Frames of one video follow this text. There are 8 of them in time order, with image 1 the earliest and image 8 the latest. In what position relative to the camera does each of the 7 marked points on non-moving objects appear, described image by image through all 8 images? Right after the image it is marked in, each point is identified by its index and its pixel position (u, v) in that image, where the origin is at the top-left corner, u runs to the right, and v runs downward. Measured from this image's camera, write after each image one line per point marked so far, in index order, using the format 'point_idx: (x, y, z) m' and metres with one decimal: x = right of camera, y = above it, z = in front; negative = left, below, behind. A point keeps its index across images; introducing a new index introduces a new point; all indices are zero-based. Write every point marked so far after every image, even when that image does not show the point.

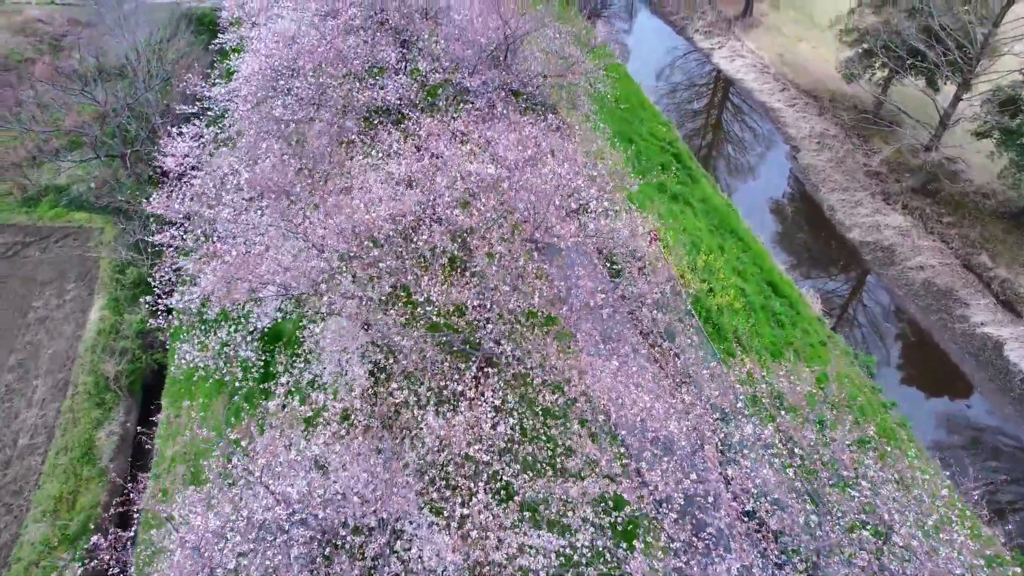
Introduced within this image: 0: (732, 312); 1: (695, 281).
0: (+7.1, -0.8, +19.7) m
1: (+6.0, +0.2, +20.0) m
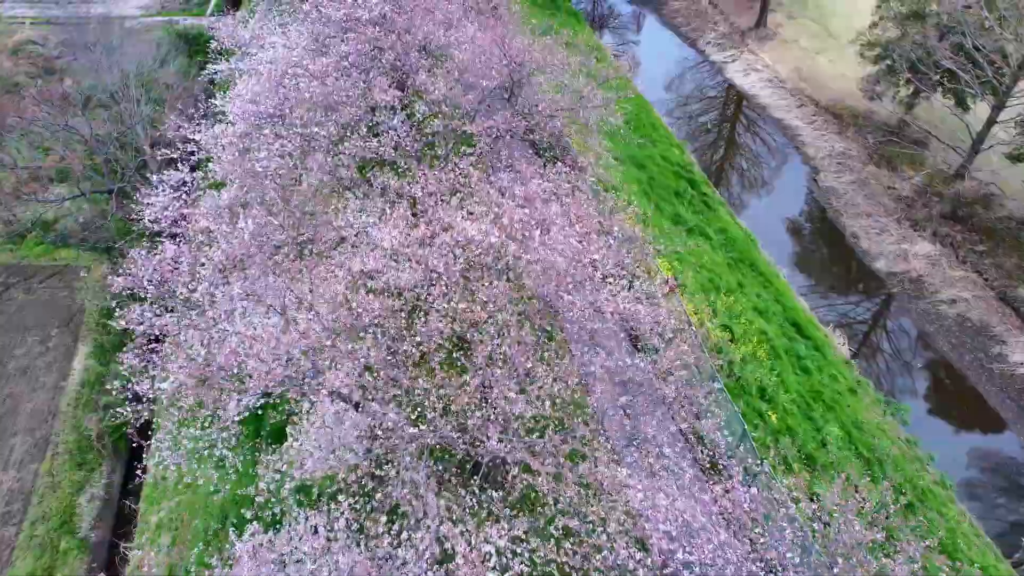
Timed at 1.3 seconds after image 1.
0: (+7.3, -2.2, +18.4) m
1: (+6.2, -1.1, +18.7) m
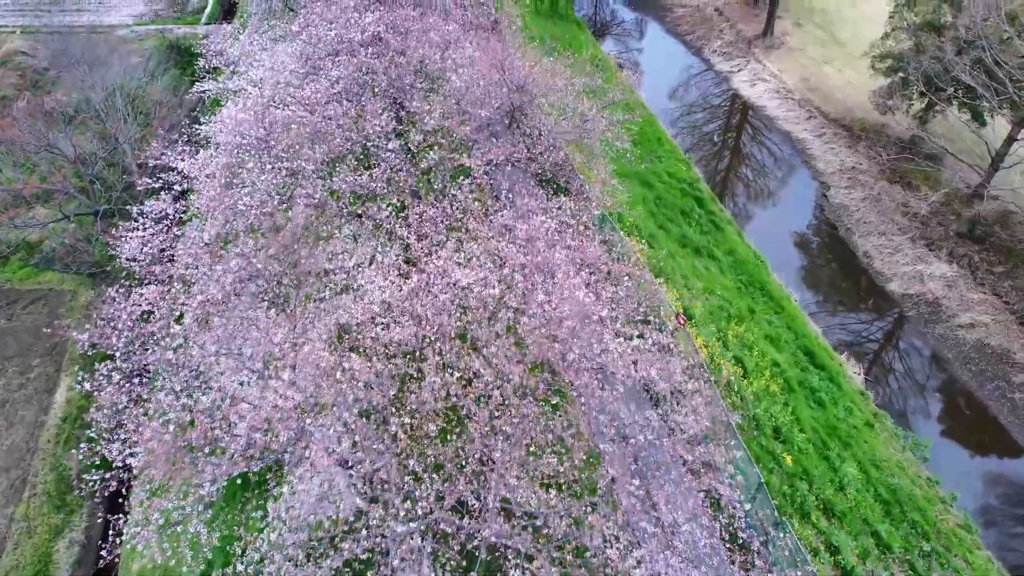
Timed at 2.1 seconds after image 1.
0: (+7.3, -3.1, +17.5) m
1: (+6.2, -2.0, +17.8) m
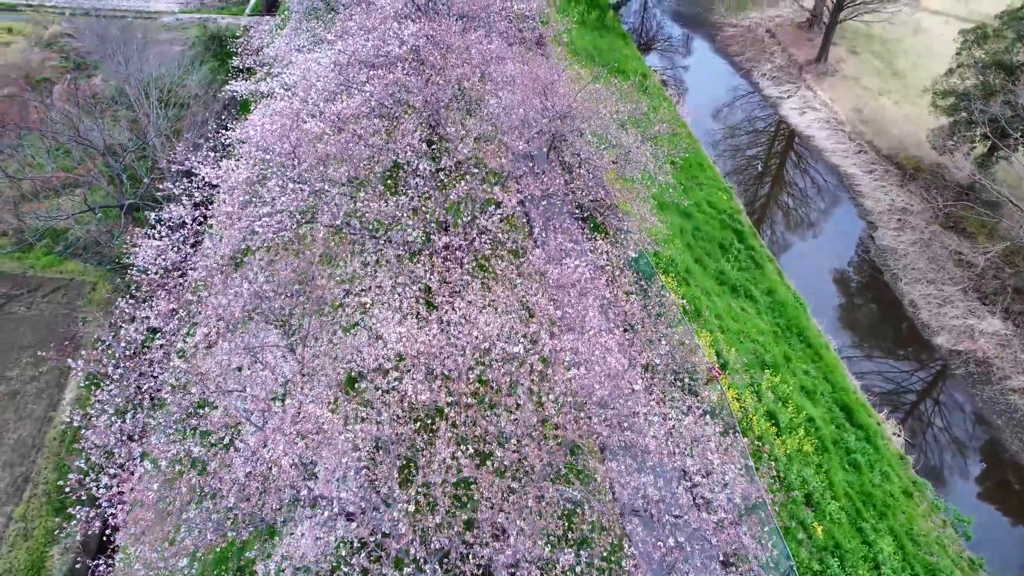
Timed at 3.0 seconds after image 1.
0: (+7.8, -4.5, +16.4) m
1: (+6.7, -3.4, +16.8) m
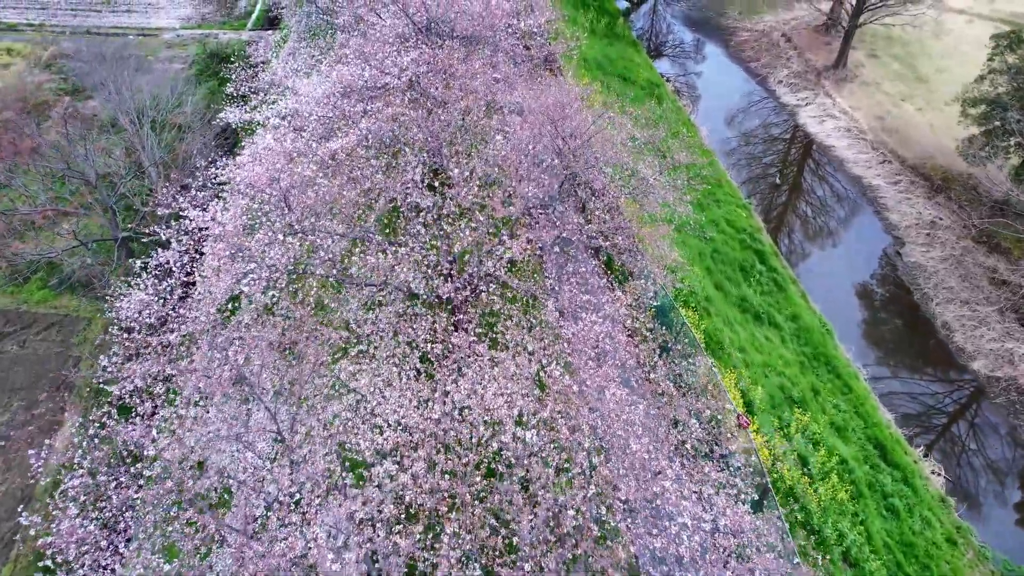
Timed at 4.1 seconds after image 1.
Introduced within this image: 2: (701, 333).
0: (+8.1, -5.4, +15.3) m
1: (+7.0, -4.3, +15.6) m
2: (+5.6, -1.3, +17.8) m
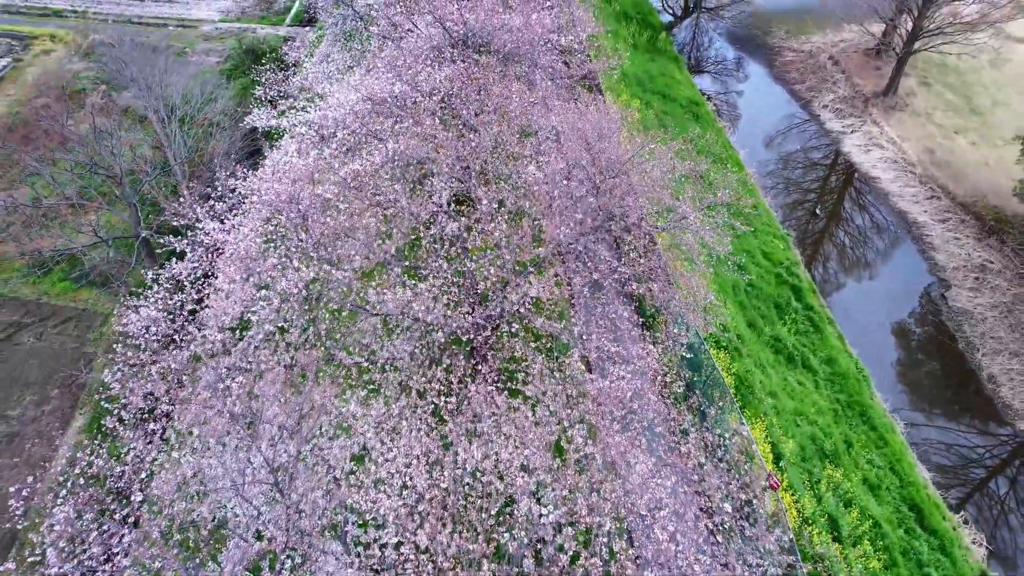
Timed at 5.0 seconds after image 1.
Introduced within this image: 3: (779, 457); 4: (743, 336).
0: (+8.3, -6.6, +14.3) m
1: (+7.3, -5.5, +14.7) m
2: (+6.1, -2.4, +16.9) m
3: (+6.9, -4.3, +15.6) m
4: (+6.9, -1.4, +18.3) m
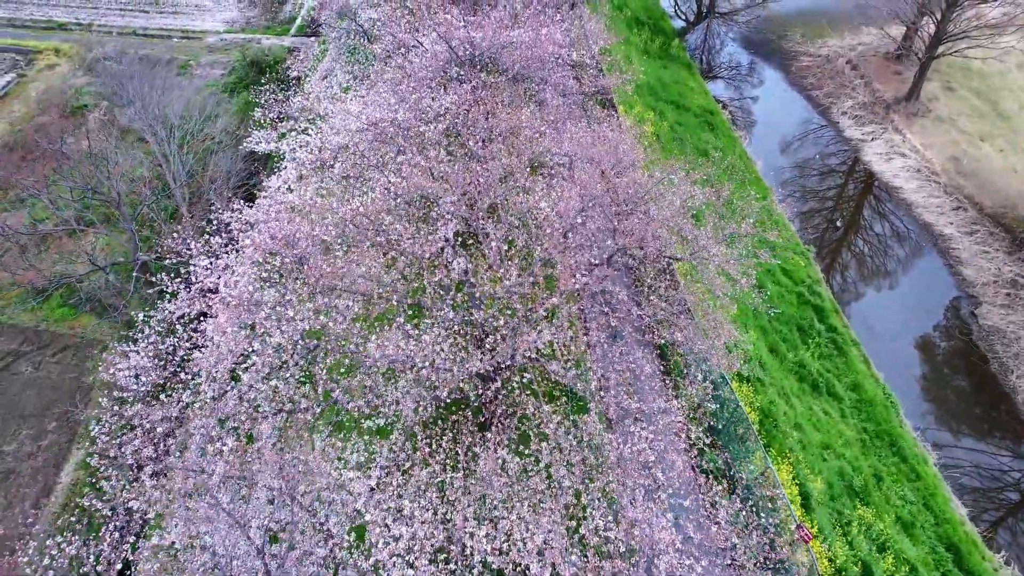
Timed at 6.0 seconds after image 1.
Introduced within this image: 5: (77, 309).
0: (+8.6, -7.4, +13.4) m
1: (+7.6, -6.2, +13.8) m
2: (+6.4, -3.1, +16.0) m
3: (+7.2, -5.1, +14.8) m
4: (+7.3, -2.2, +17.4) m
5: (-13.9, -0.9, +19.4) m
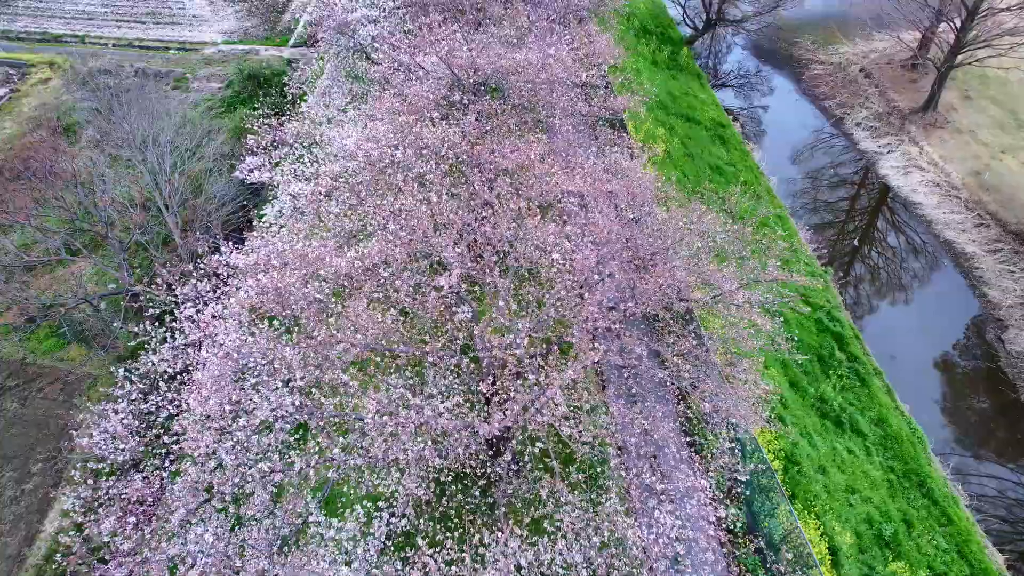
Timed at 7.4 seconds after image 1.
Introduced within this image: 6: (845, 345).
0: (+8.8, -8.3, +12.4) m
1: (+7.8, -7.1, +12.8) m
2: (+6.6, -4.1, +15.1) m
3: (+7.4, -6.0, +13.8) m
4: (+7.5, -3.1, +16.5) m
5: (-13.7, -1.9, +18.6) m
6: (+10.7, -1.9, +19.3) m
